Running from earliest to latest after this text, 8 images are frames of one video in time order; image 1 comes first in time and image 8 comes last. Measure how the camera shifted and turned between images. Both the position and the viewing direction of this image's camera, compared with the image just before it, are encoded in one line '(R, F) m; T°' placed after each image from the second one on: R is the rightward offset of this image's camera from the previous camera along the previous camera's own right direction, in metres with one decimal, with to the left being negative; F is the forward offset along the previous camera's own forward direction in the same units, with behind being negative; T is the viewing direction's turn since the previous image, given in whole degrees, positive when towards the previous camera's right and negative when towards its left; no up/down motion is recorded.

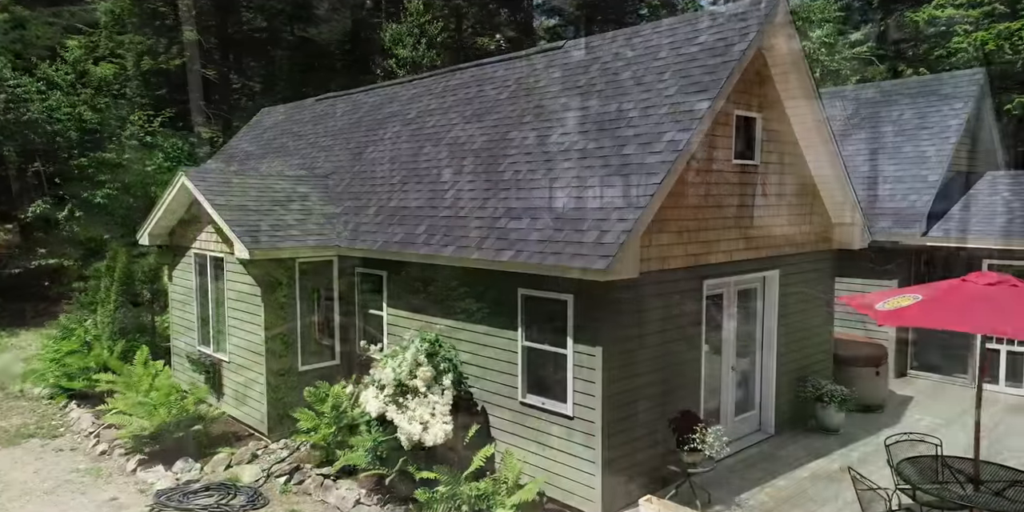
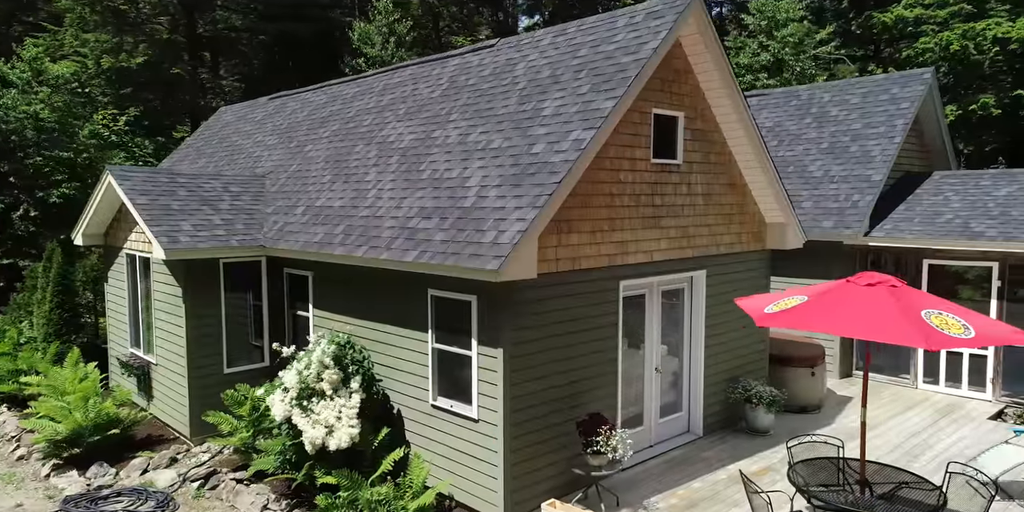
(+0.9, +0.1) m; +1°
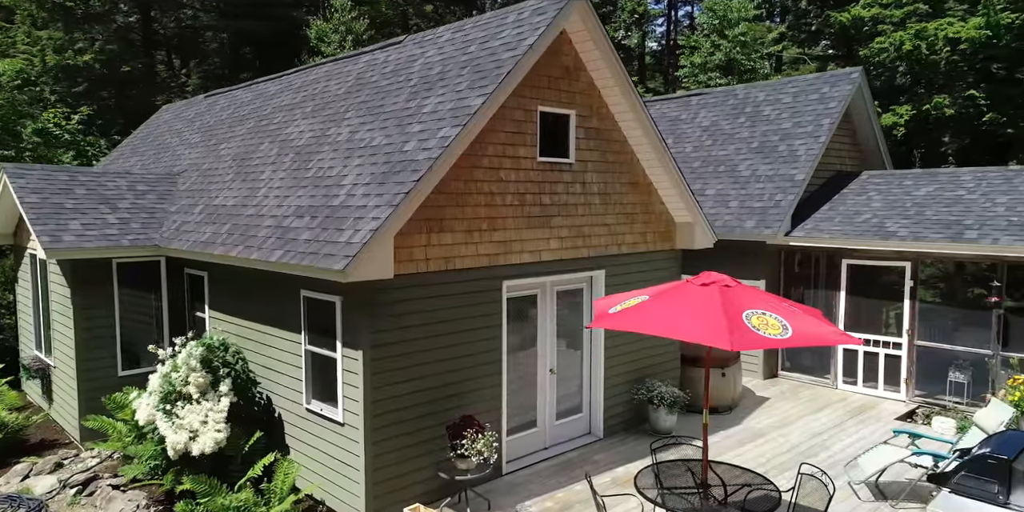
(+1.2, +0.1) m; +1°
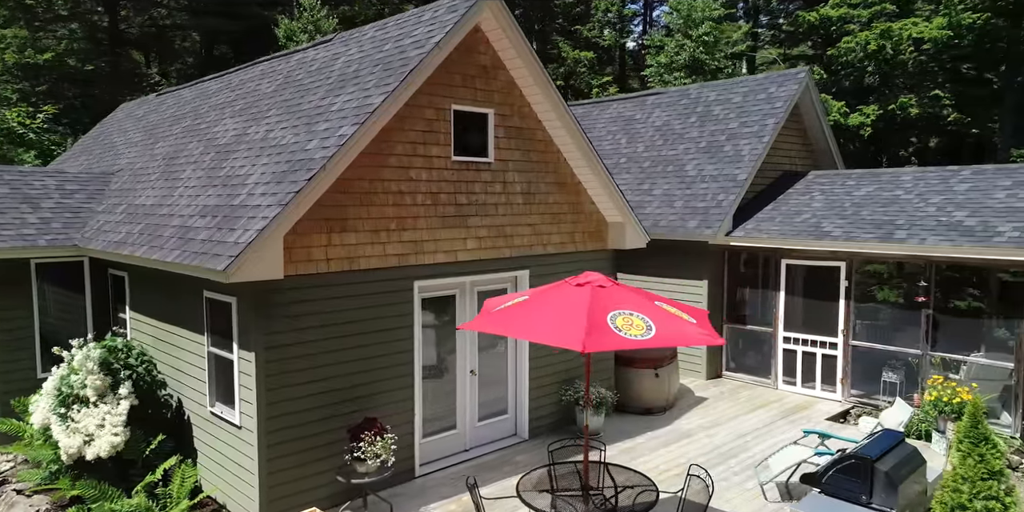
(+0.9, +0.1) m; +1°
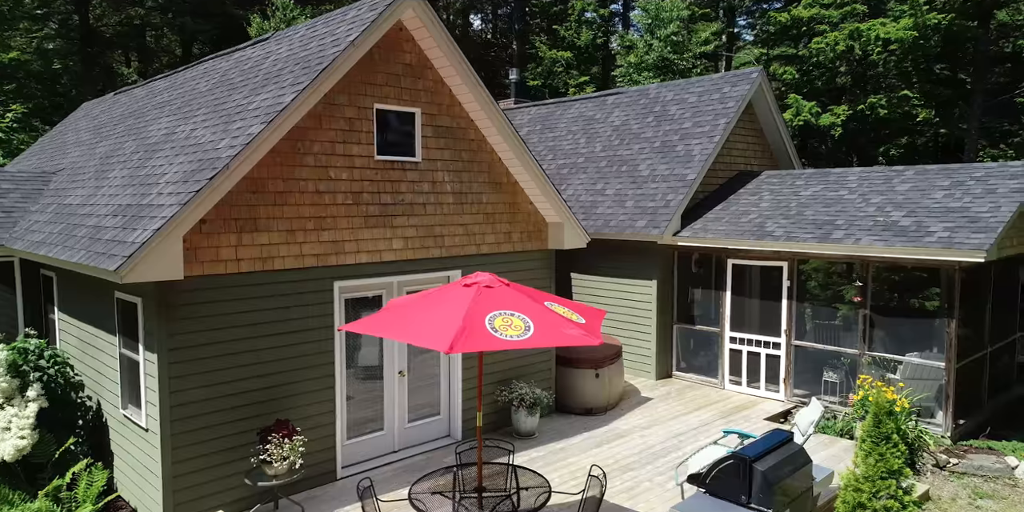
(+0.8, +0.1) m; +1°
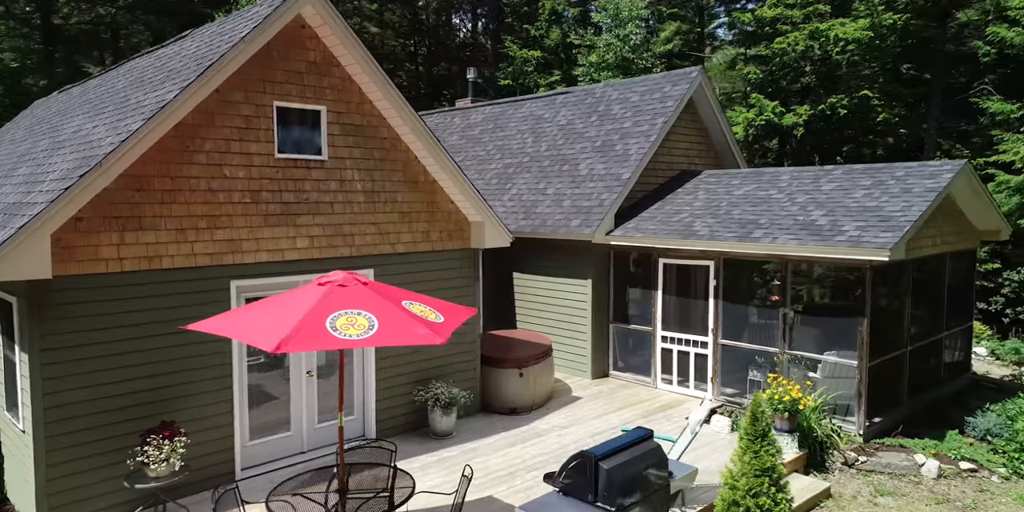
(+1.0, 0.0) m; +1°
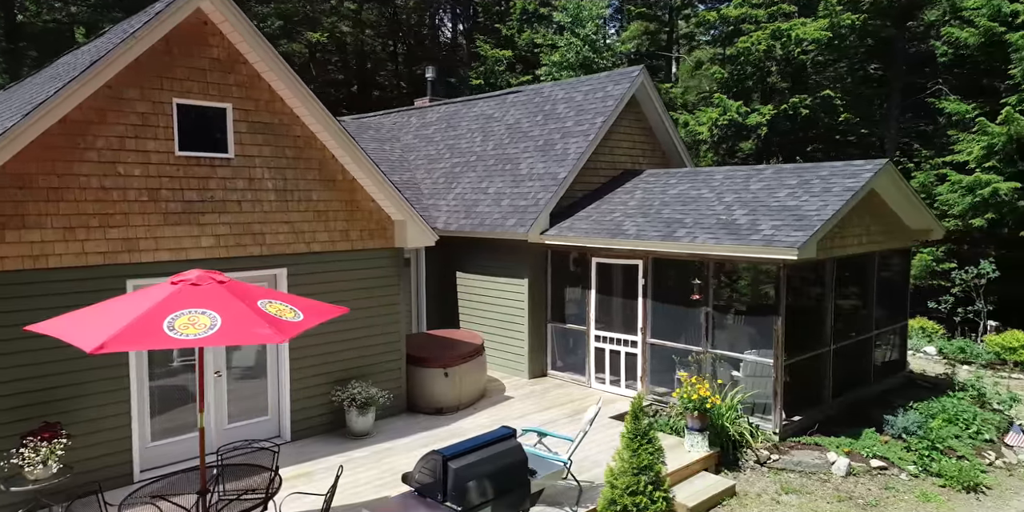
(+0.9, 0.0) m; +1°
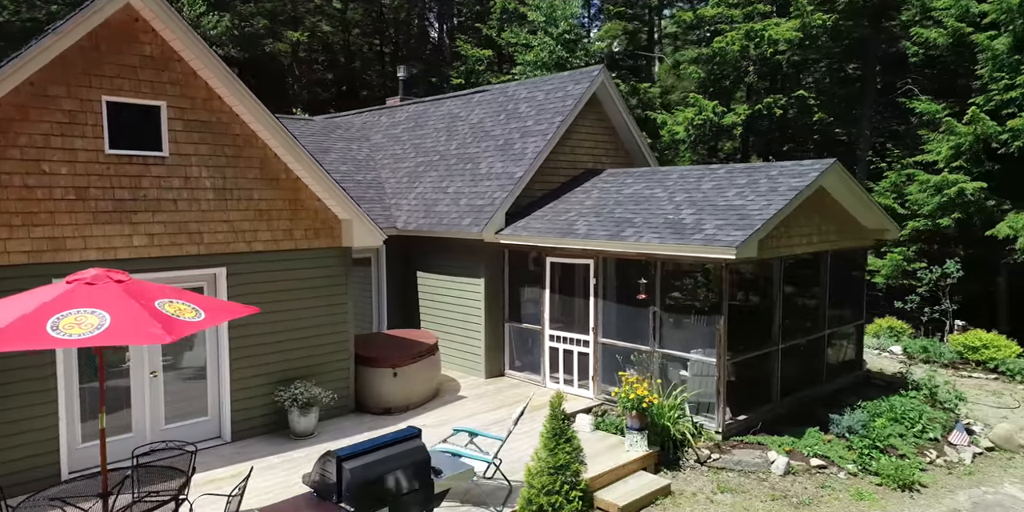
(+0.6, 0.0) m; +1°
